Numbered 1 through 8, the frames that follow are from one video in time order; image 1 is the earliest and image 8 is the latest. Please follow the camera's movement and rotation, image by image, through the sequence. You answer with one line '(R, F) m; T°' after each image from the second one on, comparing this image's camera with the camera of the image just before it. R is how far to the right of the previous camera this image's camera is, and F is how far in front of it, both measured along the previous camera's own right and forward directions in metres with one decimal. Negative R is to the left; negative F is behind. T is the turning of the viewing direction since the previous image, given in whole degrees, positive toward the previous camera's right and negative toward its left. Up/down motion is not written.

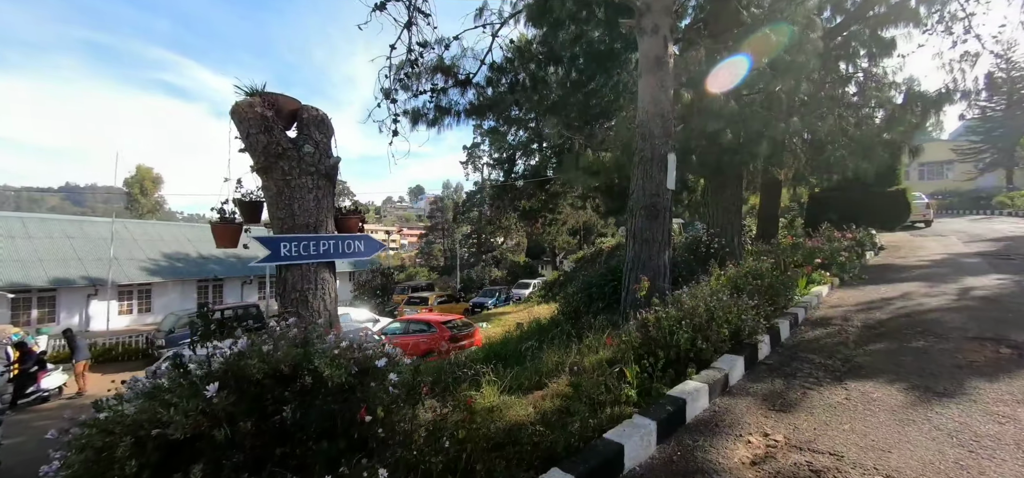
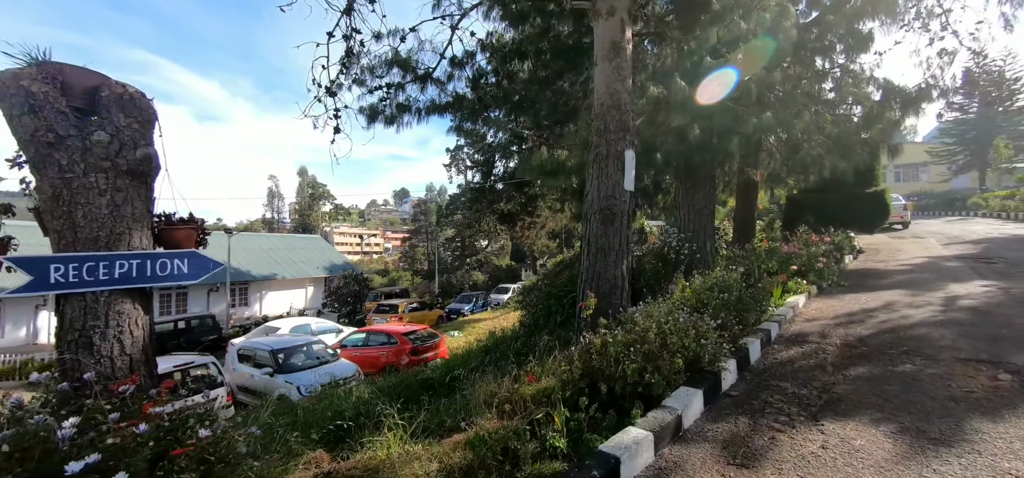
(+0.4, +0.5) m; +2°
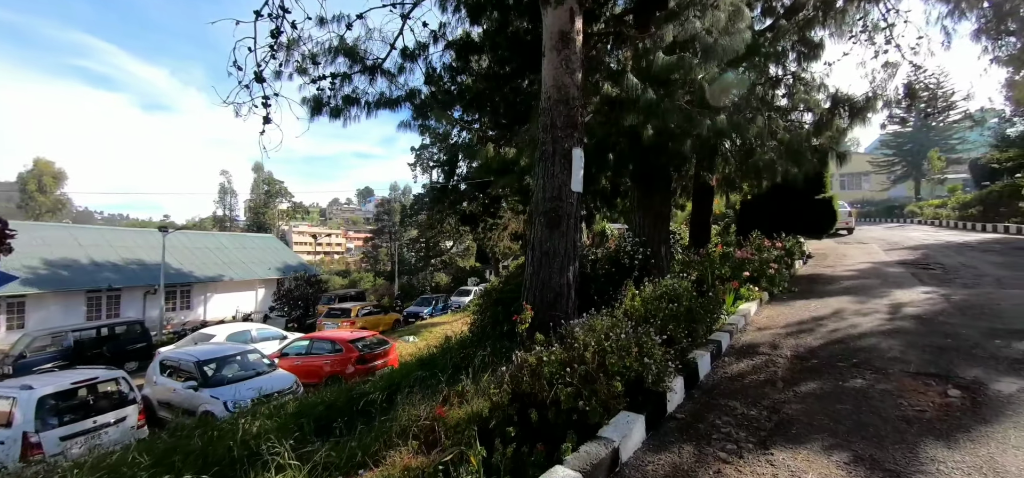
(+0.2, +0.3) m; +4°
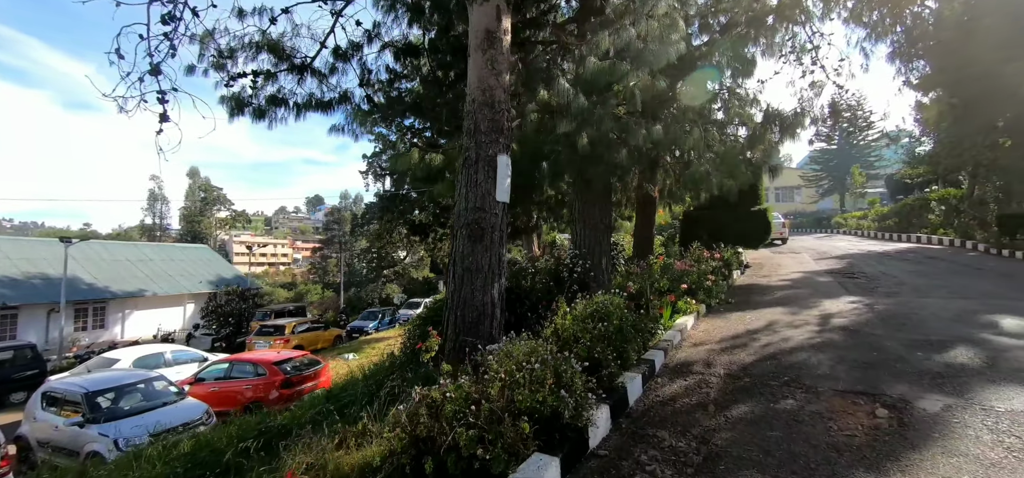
(+0.3, +0.3) m; +6°
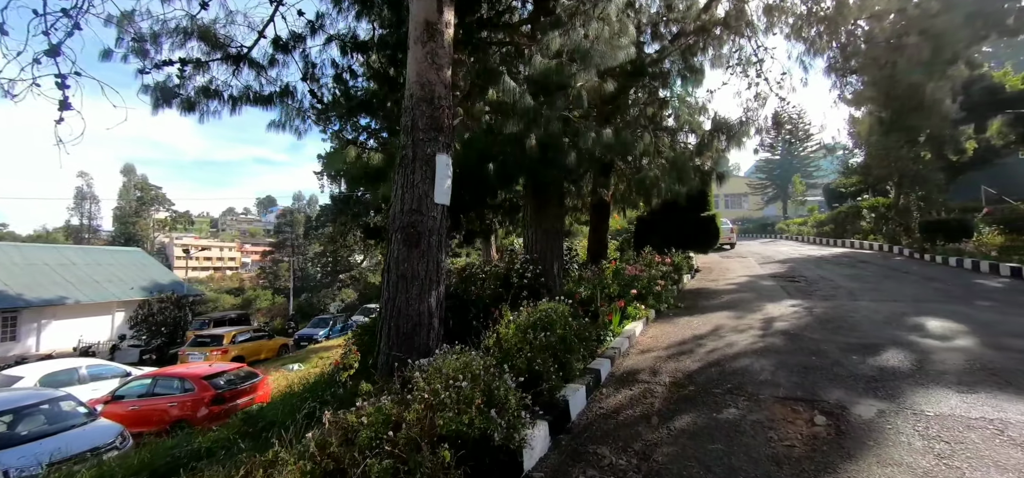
(+0.1, +0.2) m; +5°
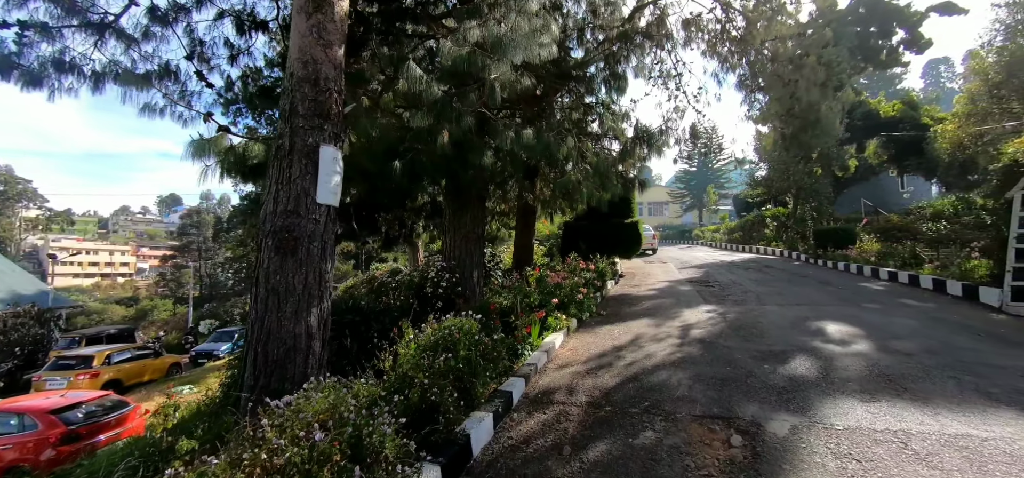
(+0.2, +0.4) m; +8°
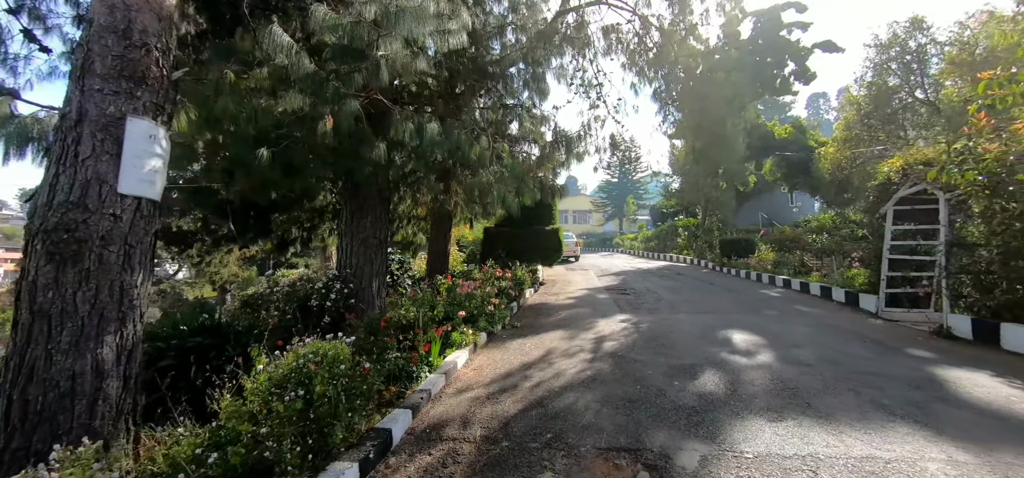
(+0.2, +0.4) m; +9°
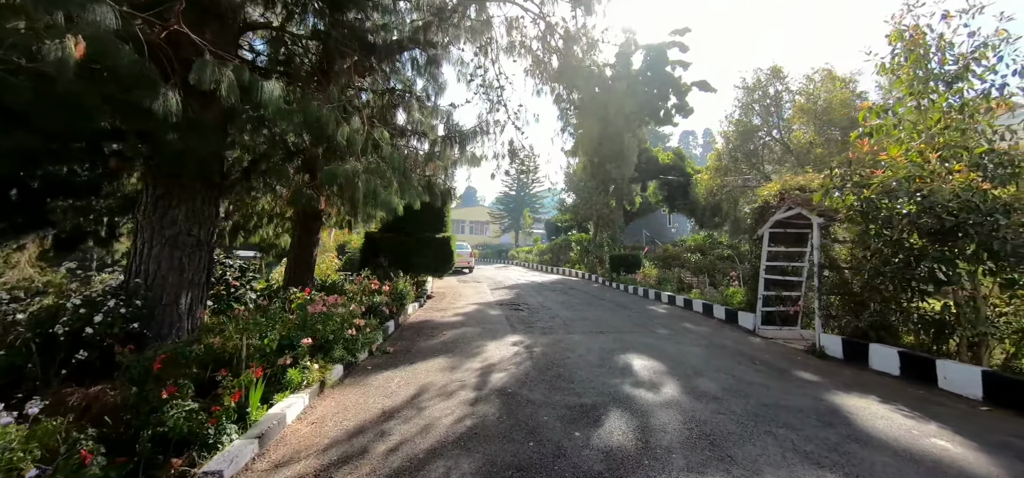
(+0.2, +0.9) m; +13°
